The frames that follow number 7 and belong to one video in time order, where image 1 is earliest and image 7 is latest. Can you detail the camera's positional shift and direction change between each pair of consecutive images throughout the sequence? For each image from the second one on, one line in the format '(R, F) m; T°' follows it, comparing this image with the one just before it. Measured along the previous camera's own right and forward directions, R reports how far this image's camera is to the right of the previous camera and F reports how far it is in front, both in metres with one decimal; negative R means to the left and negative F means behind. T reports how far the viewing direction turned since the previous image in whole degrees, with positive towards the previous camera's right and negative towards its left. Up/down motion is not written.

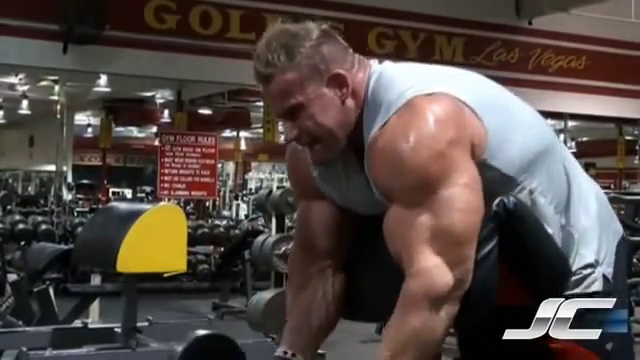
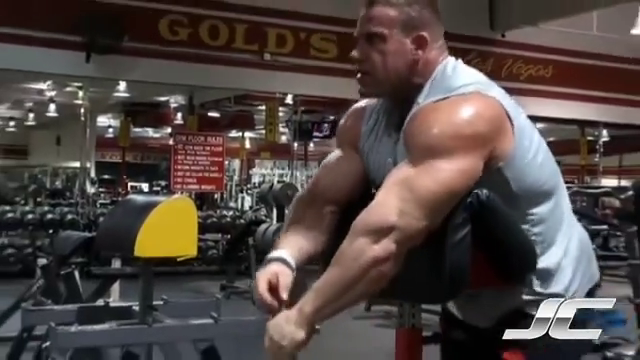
(0.0, -0.4) m; 0°
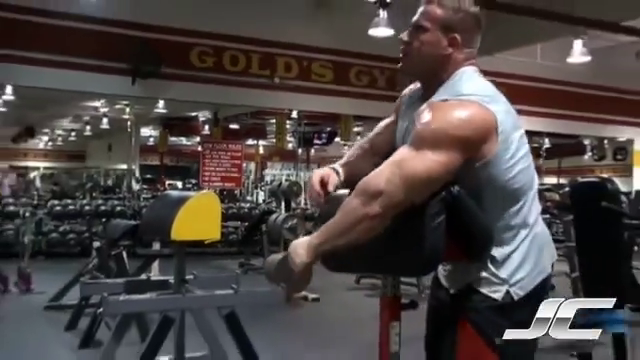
(+0.1, -0.9) m; -1°
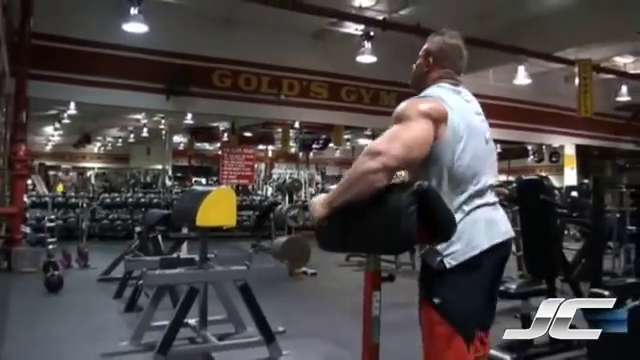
(+0.1, -1.2) m; 0°
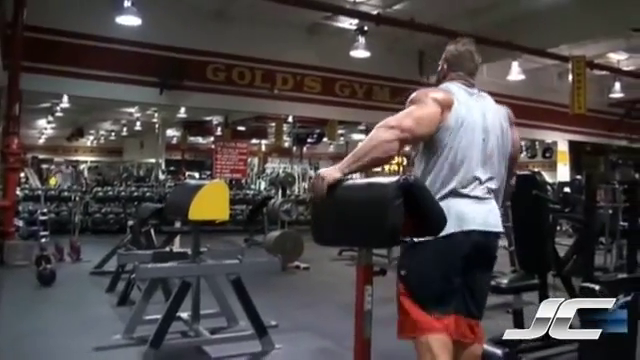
(0.0, 0.0) m; 0°
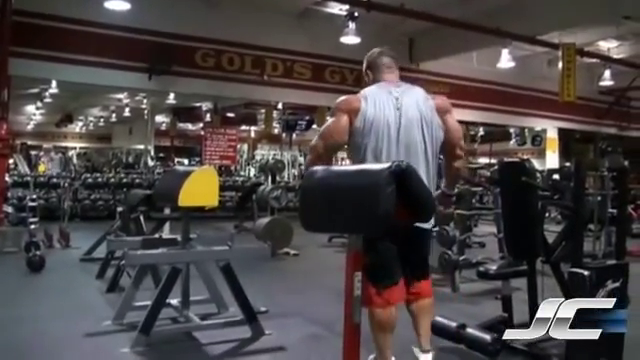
(0.0, 0.0) m; +1°
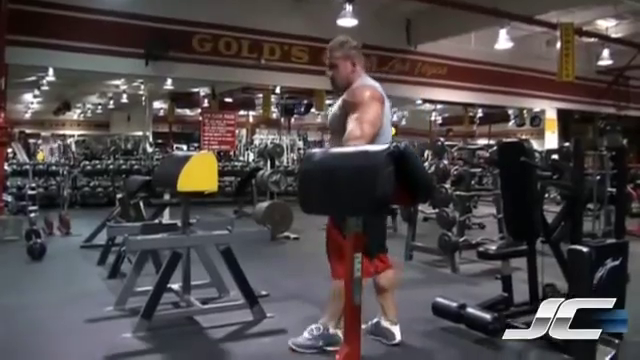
(0.0, 0.0) m; 0°
